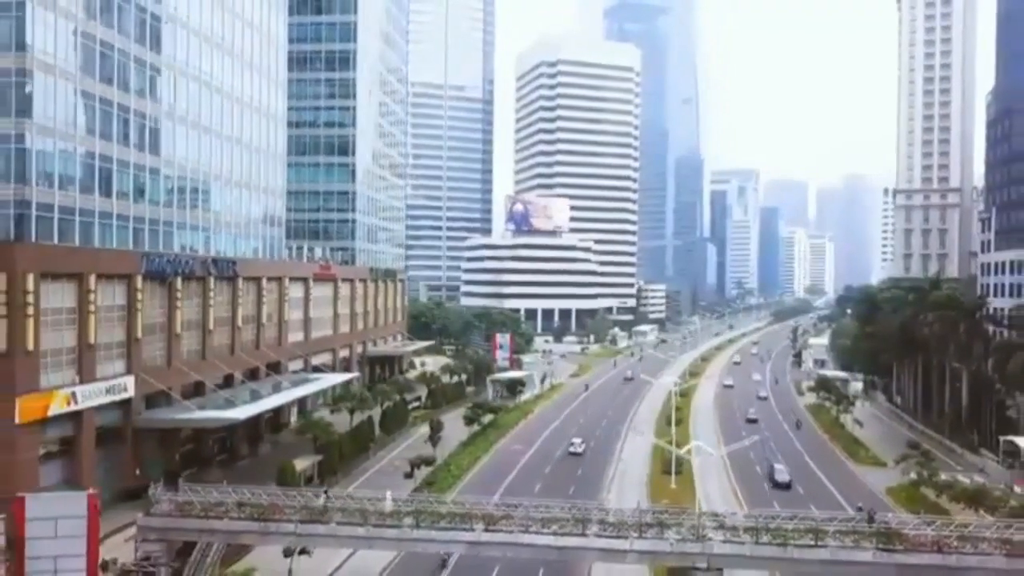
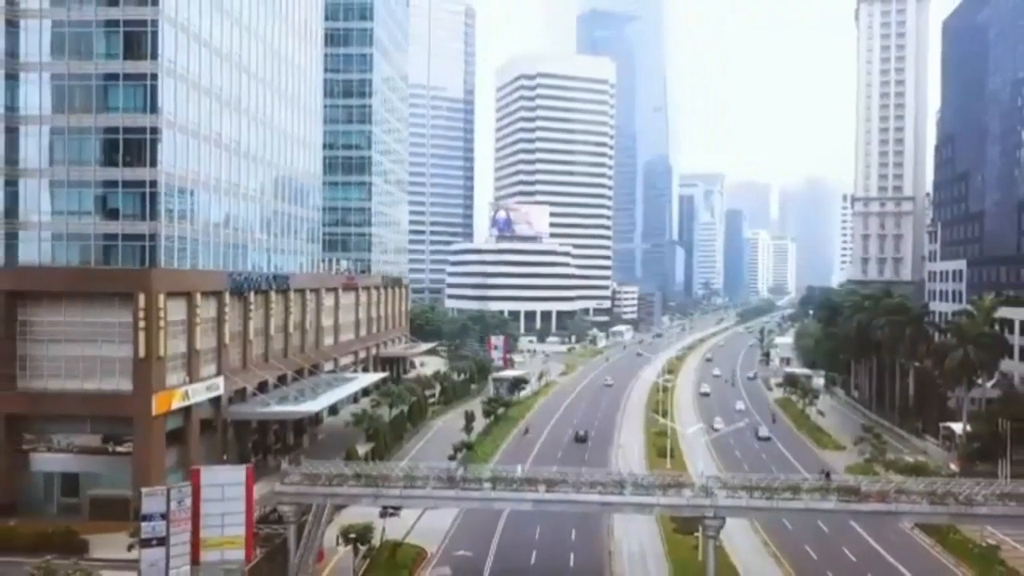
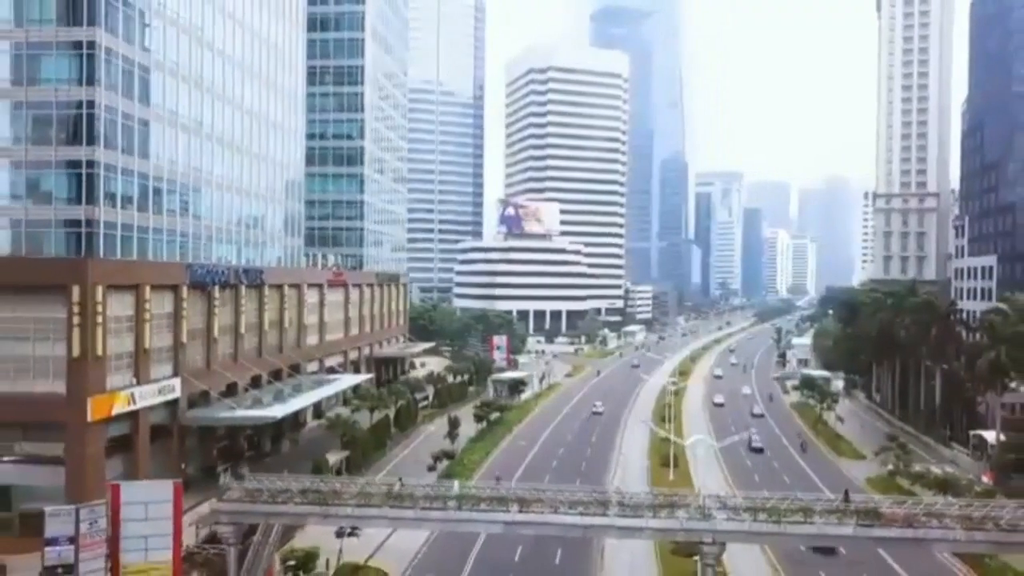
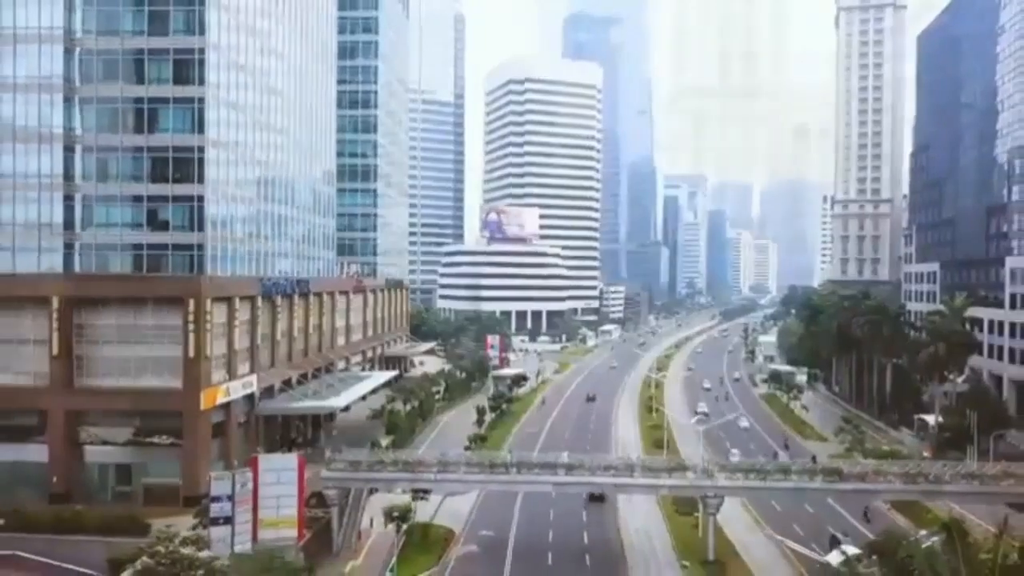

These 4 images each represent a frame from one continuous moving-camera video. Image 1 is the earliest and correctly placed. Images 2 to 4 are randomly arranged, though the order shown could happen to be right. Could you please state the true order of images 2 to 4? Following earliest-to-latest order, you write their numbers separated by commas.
3, 2, 4
